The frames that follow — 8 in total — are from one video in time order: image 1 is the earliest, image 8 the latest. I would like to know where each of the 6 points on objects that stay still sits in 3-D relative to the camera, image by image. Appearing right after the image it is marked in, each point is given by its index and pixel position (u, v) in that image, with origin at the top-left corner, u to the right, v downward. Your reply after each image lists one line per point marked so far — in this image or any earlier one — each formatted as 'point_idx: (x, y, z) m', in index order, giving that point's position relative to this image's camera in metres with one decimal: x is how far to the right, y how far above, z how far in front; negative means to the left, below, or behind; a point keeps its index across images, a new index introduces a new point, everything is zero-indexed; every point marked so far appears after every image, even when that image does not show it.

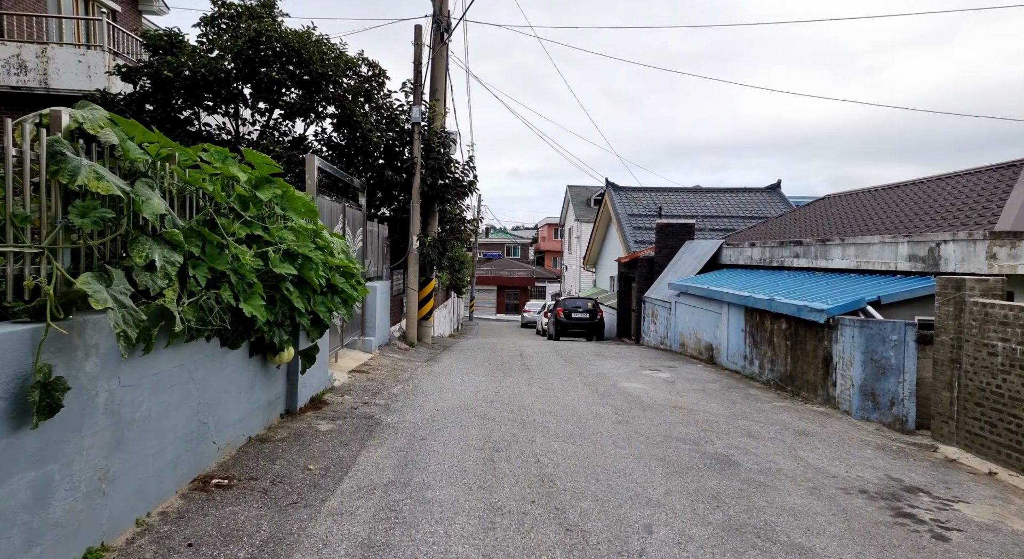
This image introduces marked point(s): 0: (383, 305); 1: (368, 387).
0: (-2.4, -0.4, +13.3) m
1: (-1.7, -1.3, +8.8) m
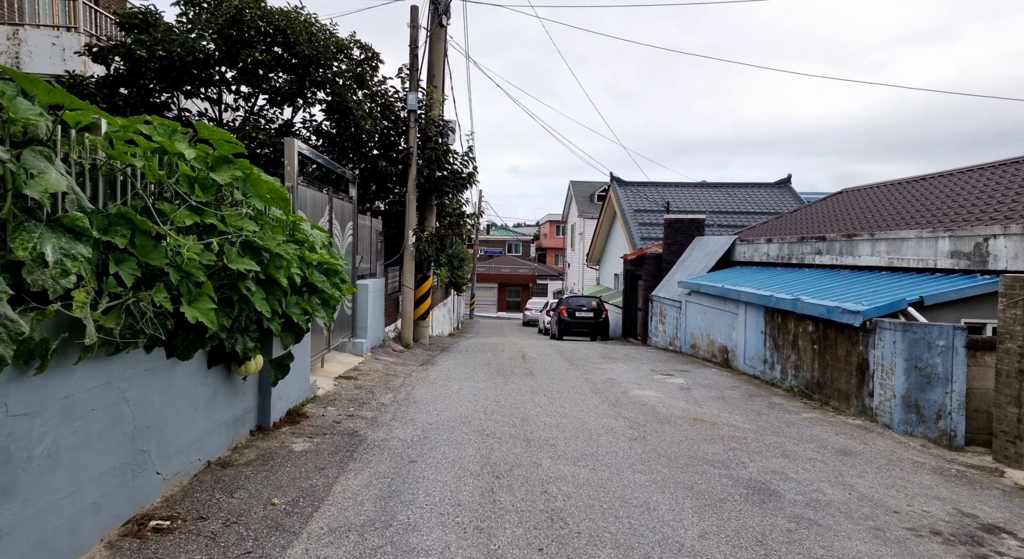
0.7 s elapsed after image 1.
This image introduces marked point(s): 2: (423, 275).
0: (-2.3, -0.4, +12.5) m
1: (-1.7, -1.3, +8.0) m
2: (-1.8, +0.1, +15.2) m
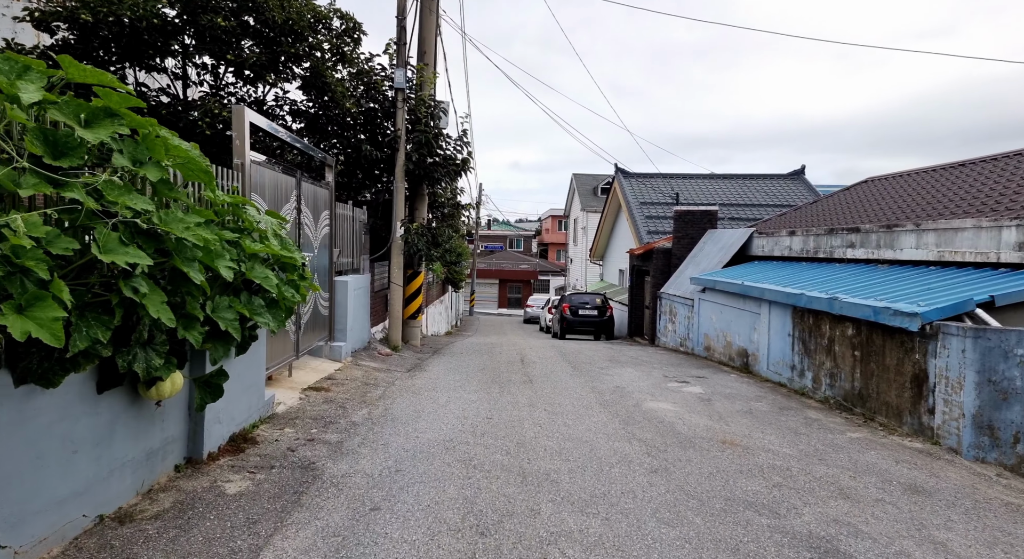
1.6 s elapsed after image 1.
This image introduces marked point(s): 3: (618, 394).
0: (-2.4, -0.3, +11.3) m
1: (-1.8, -1.2, +6.8) m
2: (-1.9, +0.2, +14.0) m
3: (+1.3, -1.4, +8.9) m
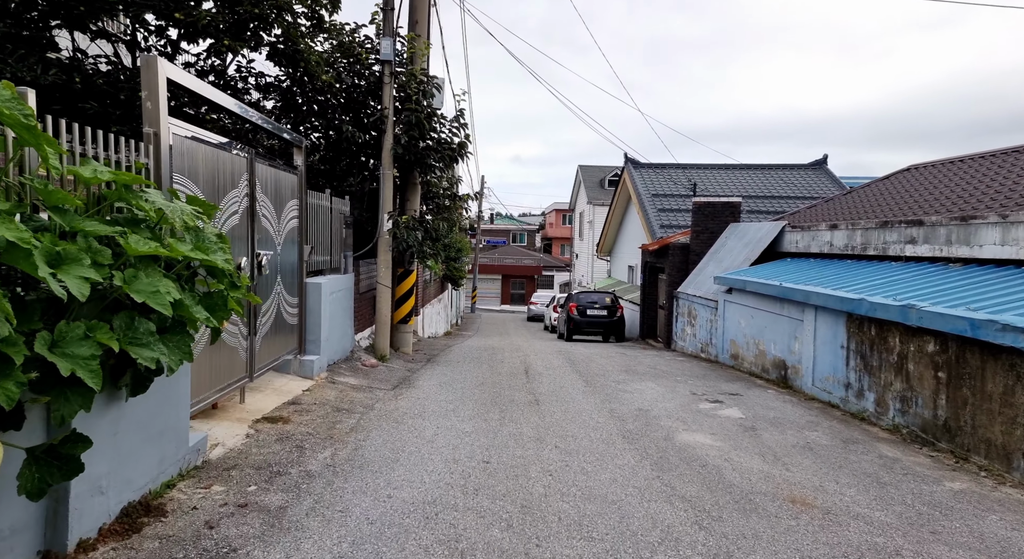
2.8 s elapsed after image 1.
0: (-2.3, -0.4, +9.8) m
1: (-1.7, -1.3, +5.3) m
2: (-1.8, +0.2, +12.5) m
3: (+1.3, -1.4, +7.4) m
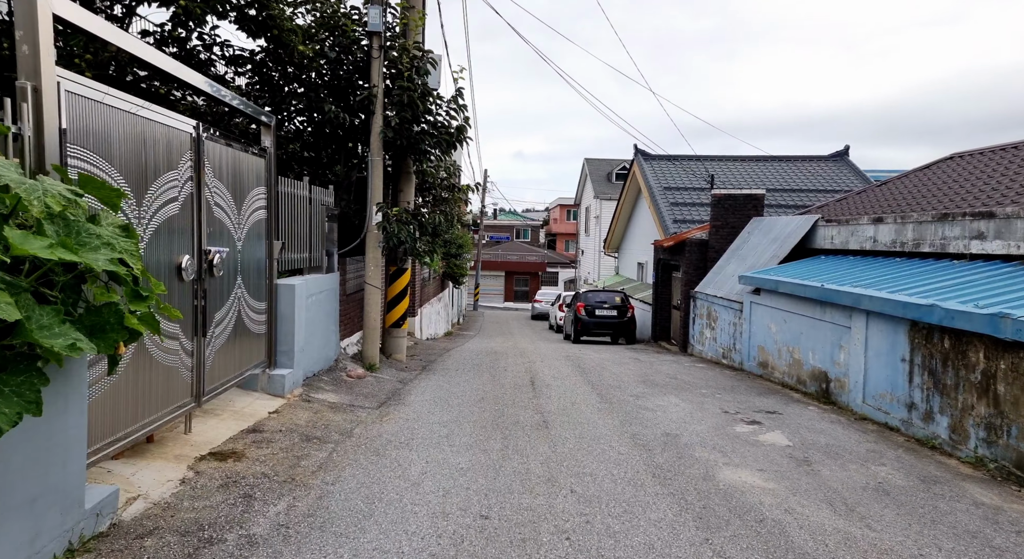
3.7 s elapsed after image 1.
0: (-2.3, -0.4, +8.6) m
1: (-1.7, -1.3, +4.1) m
2: (-1.7, +0.2, +11.3) m
3: (+1.4, -1.4, +6.1) m
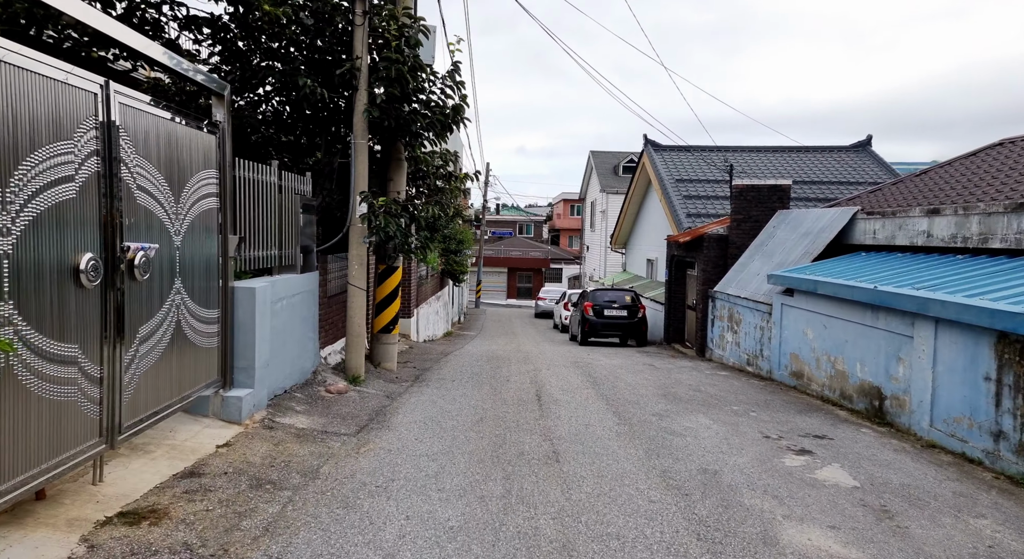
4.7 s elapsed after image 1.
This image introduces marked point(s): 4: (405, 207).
0: (-2.3, -0.4, +7.4) m
1: (-1.7, -1.3, +2.9) m
2: (-1.7, +0.2, +10.1) m
3: (+1.4, -1.5, +4.9) m
4: (-1.4, +0.9, +9.5) m
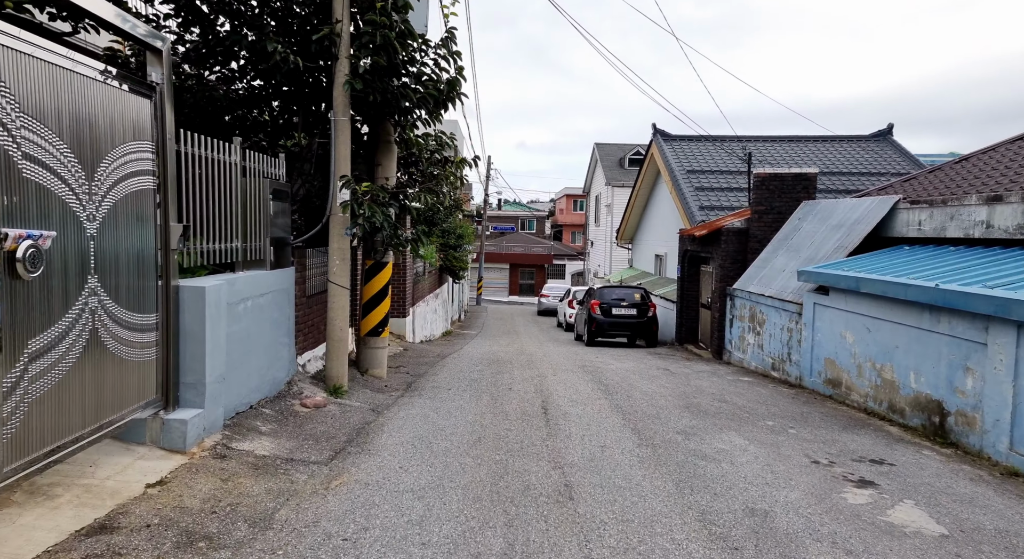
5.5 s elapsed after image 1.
0: (-2.2, -0.3, +6.4) m
1: (-1.7, -1.3, +1.9) m
2: (-1.7, +0.2, +9.1) m
3: (+1.4, -1.4, +3.9) m
4: (-1.4, +1.0, +8.5) m
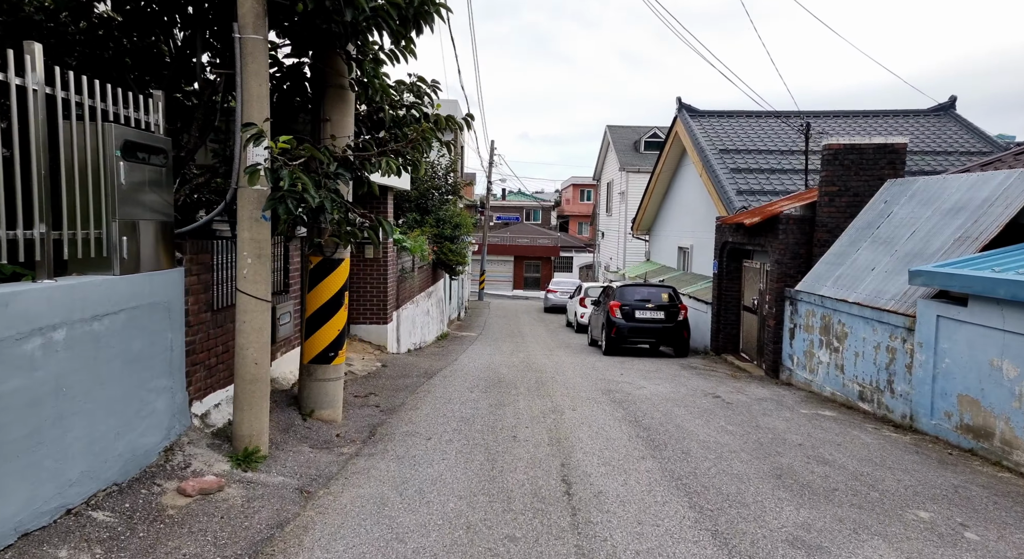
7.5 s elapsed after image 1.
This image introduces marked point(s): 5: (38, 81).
0: (-2.2, -0.4, +3.7) m
1: (-1.7, -1.5, -0.8) m
2: (-1.6, +0.2, +6.4) m
3: (+1.4, -1.5, +1.2) m
4: (-1.3, +0.9, +5.8) m
5: (-2.3, +1.0, +3.5) m
